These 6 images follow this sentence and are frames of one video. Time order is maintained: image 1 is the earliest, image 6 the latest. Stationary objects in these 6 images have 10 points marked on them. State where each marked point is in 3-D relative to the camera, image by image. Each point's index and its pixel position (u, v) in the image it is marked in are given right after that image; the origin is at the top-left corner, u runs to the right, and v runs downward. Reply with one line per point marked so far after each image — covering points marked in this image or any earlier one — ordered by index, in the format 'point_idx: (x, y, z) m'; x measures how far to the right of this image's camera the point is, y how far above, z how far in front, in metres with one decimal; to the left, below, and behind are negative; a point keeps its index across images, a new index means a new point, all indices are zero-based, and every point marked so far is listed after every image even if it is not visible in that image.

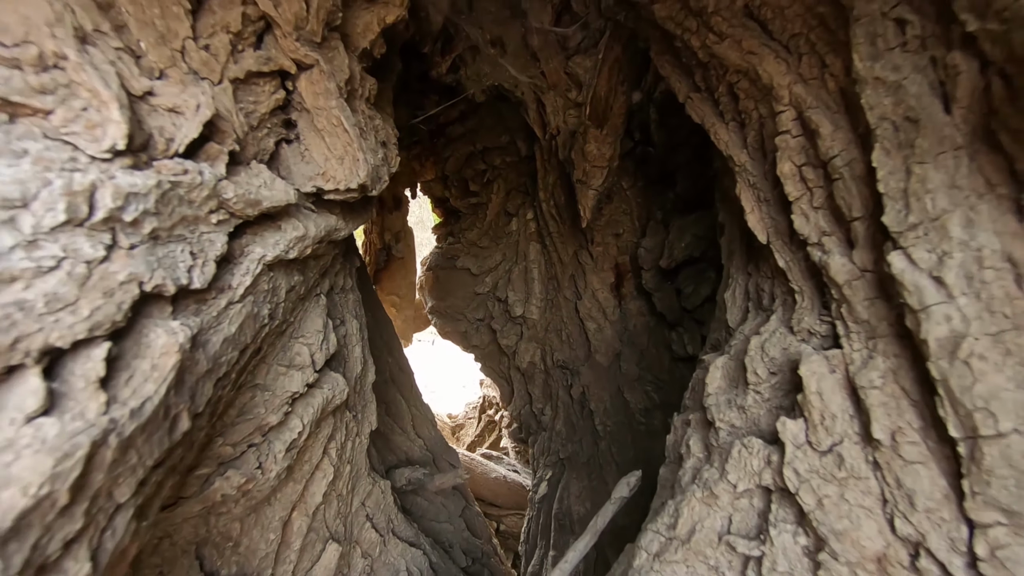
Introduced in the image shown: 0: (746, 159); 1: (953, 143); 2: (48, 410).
0: (+0.5, +0.3, +1.1) m
1: (+0.6, +0.2, +0.7) m
2: (-0.4, -0.1, +0.5) m
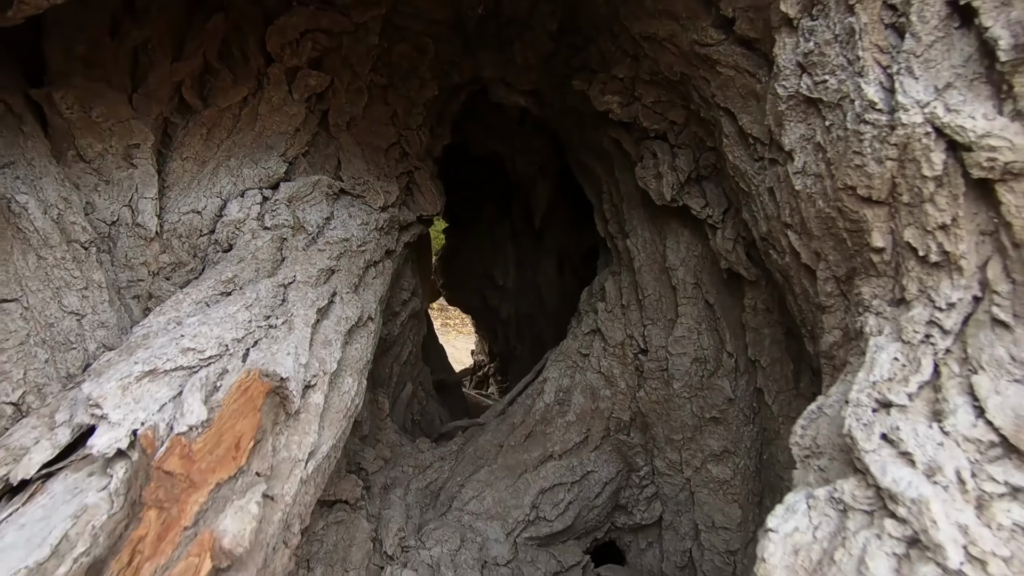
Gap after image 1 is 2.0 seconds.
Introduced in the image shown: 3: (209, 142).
0: (+0.4, +0.4, +2.5) m
1: (+0.5, +0.3, +2.2) m
2: (-0.5, 0.0, +1.9) m
3: (-0.9, +0.4, +1.6) m
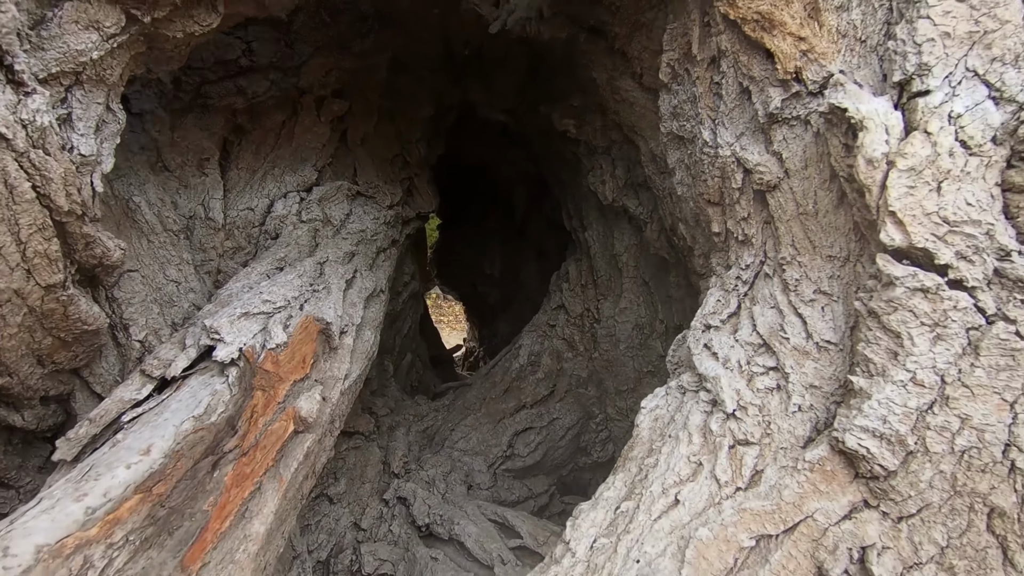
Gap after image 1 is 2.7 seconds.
0: (+0.3, +0.5, +3.1) m
1: (+0.4, +0.4, +2.7) m
2: (-0.6, +0.1, +2.5) m
3: (-1.0, +0.5, +2.2) m
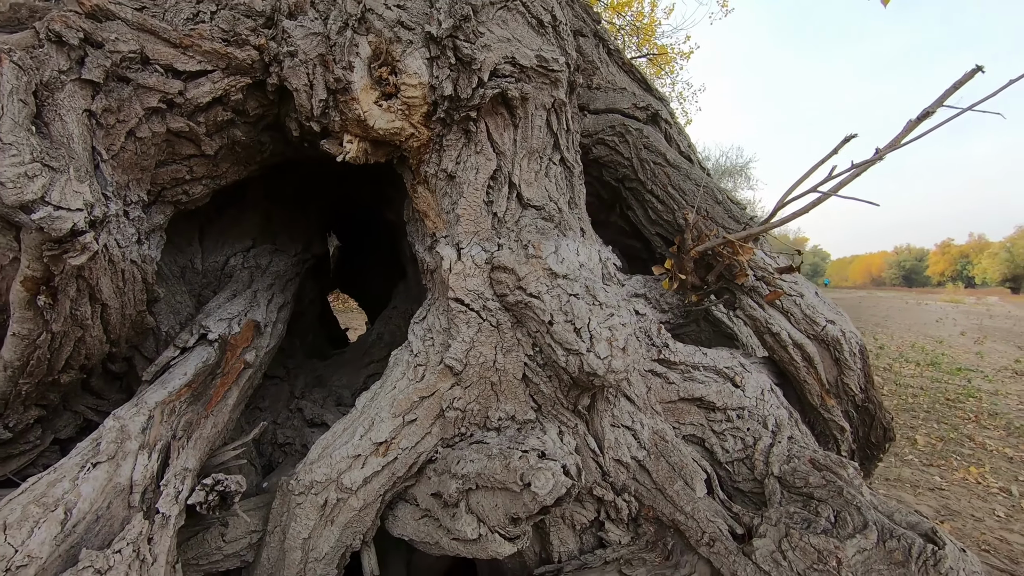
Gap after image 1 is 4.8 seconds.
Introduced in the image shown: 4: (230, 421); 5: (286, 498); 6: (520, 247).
0: (-0.6, +0.4, +4.2) m
1: (-0.4, +0.4, +3.9) m
2: (-1.4, +0.1, +3.5) m
3: (-1.7, +0.4, +3.1) m
4: (-1.2, -0.6, +2.4) m
5: (-0.9, -0.9, +2.2) m
6: (0.0, +0.2, +2.4) m
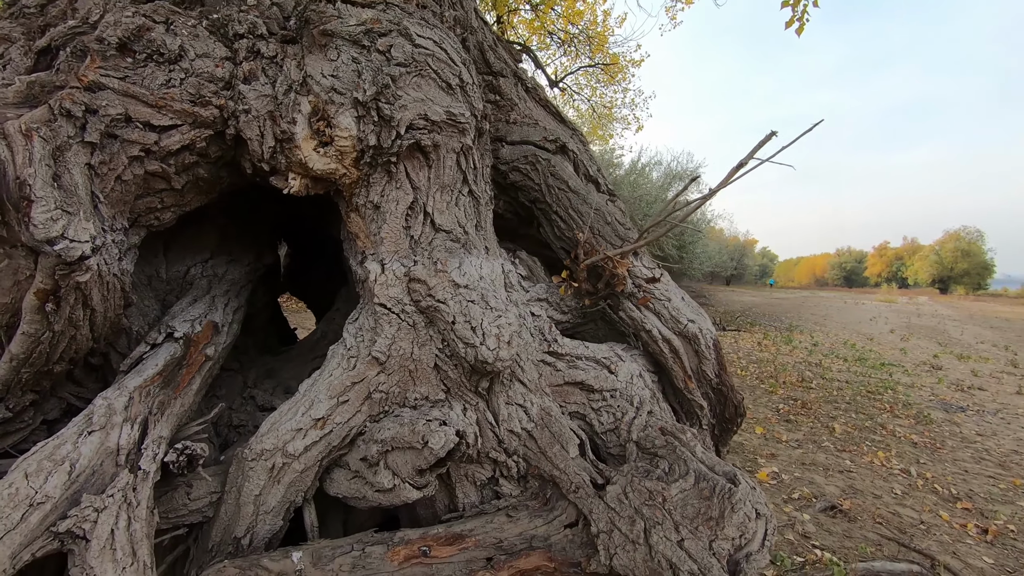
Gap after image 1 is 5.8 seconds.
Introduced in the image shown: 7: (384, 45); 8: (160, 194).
0: (-1.2, +0.4, +4.8) m
1: (-1.0, +0.3, +4.5) m
2: (-1.9, 0.0, +4.0) m
3: (-2.2, +0.4, +3.6) m
4: (-1.7, -0.6, +3.0) m
5: (-1.4, -0.9, +2.8) m
6: (-0.4, +0.1, +3.0) m
7: (-0.7, +1.3, +2.9) m
8: (-1.8, +0.5, +2.7) m
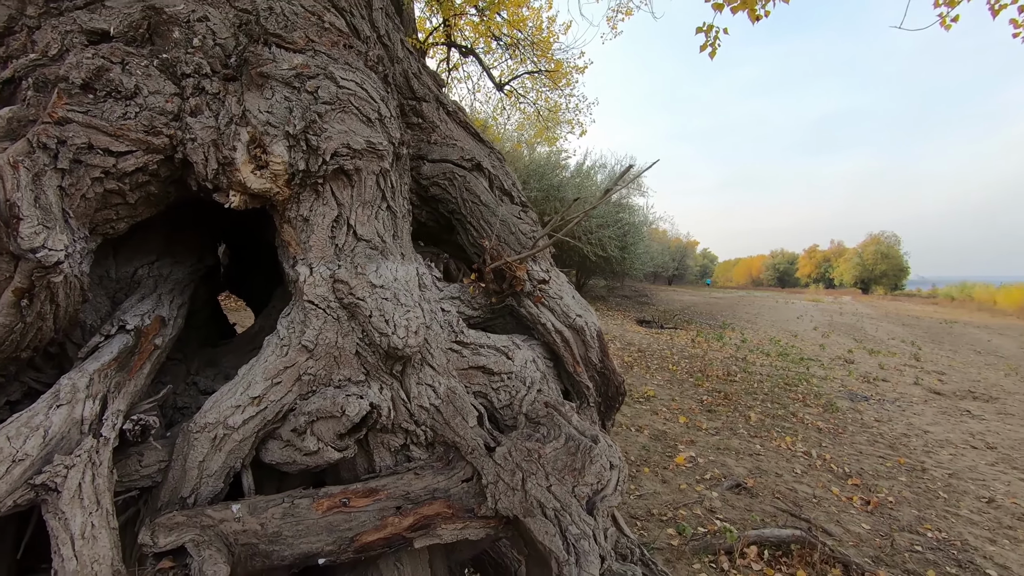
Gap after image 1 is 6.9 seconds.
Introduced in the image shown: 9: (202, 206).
0: (-1.9, +0.4, +5.3) m
1: (-1.7, +0.3, +5.0) m
2: (-2.6, 0.0, +4.5) m
3: (-2.9, +0.4, +4.1) m
4: (-2.3, -0.6, +3.5) m
5: (-2.0, -0.9, +3.3) m
6: (-1.1, +0.1, +3.6) m
7: (-1.3, +1.3, +3.5) m
8: (-2.3, +0.5, +3.2) m
9: (-2.4, +0.7, +4.3) m
